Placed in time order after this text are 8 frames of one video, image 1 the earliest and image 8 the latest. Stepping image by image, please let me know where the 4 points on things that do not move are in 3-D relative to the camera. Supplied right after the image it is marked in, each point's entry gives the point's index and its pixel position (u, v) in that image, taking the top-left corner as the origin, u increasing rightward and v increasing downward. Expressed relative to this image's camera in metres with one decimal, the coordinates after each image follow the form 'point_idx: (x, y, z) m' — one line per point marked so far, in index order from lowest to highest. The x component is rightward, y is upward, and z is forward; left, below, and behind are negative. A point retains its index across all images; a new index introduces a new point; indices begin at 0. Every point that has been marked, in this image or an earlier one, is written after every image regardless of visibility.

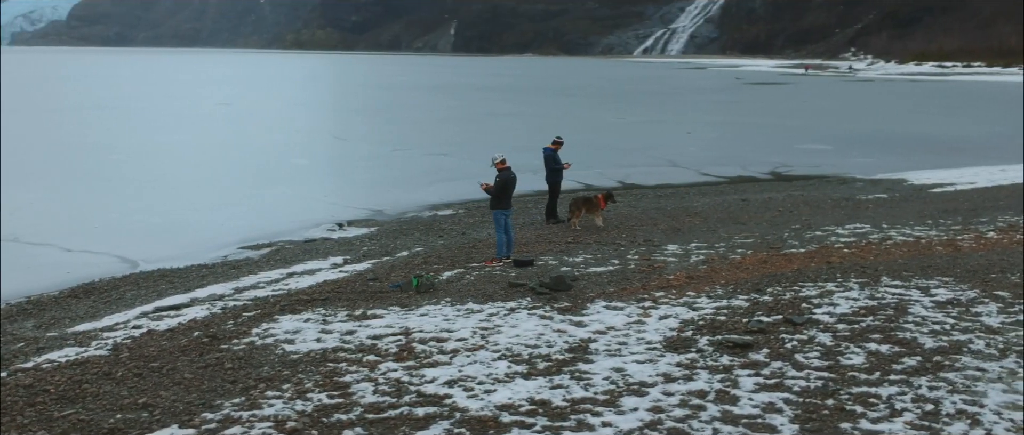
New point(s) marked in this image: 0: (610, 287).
0: (+1.1, -0.8, +11.7) m
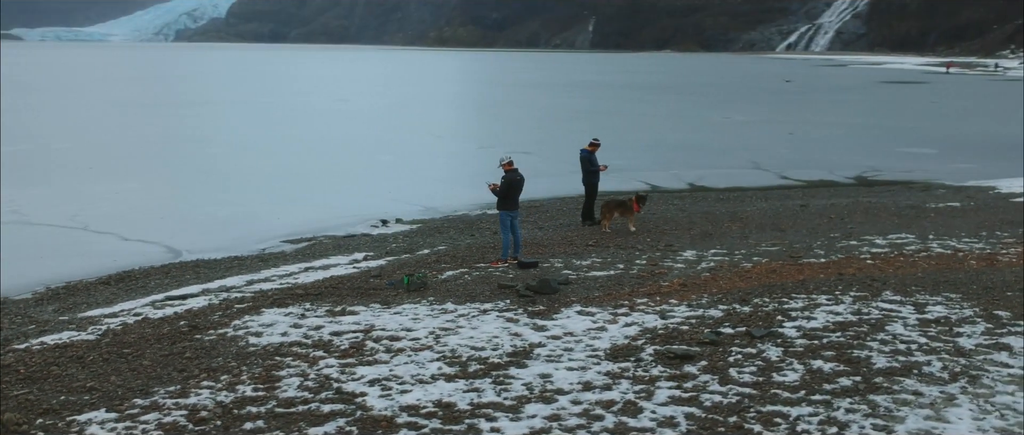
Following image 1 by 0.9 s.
0: (+1.0, -0.9, +11.6) m
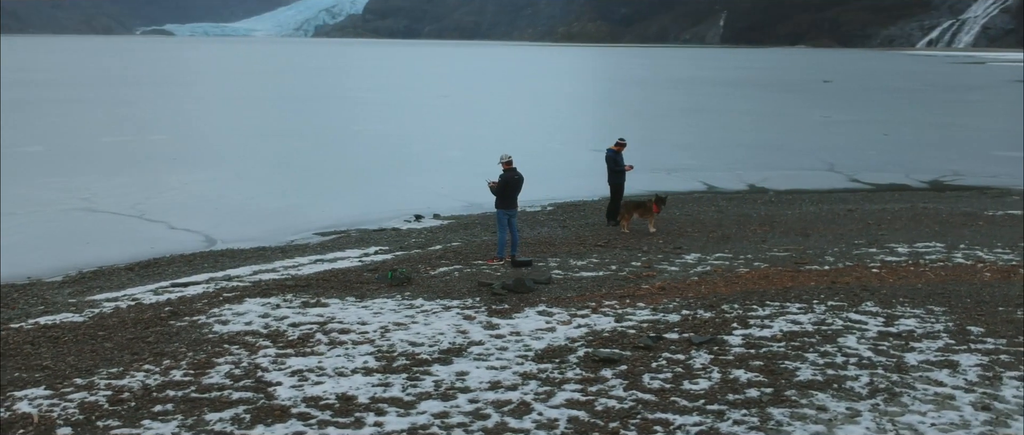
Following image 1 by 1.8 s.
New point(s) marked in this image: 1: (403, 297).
0: (+0.7, -0.9, +11.6) m
1: (-1.3, -0.9, +11.5) m
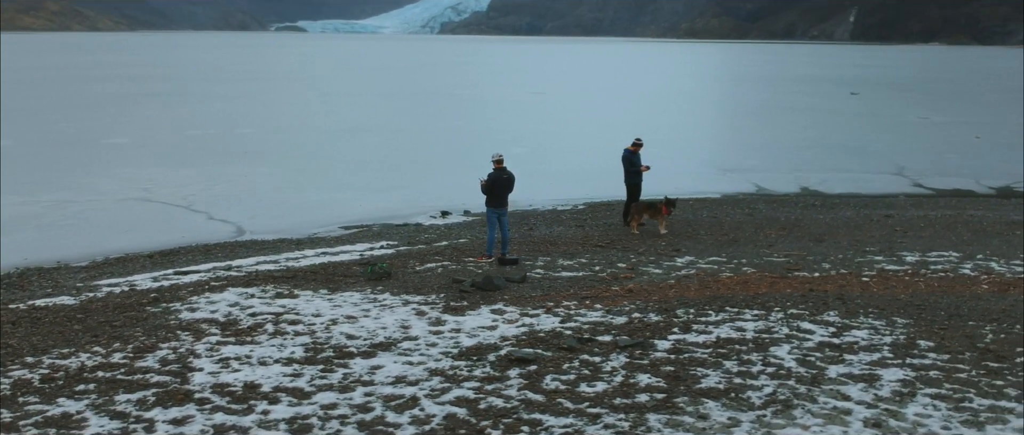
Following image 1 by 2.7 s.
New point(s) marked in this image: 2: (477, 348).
0: (+0.3, -0.9, +11.7) m
1: (-1.6, -0.9, +11.8) m
2: (-0.3, -1.2, +9.4) m
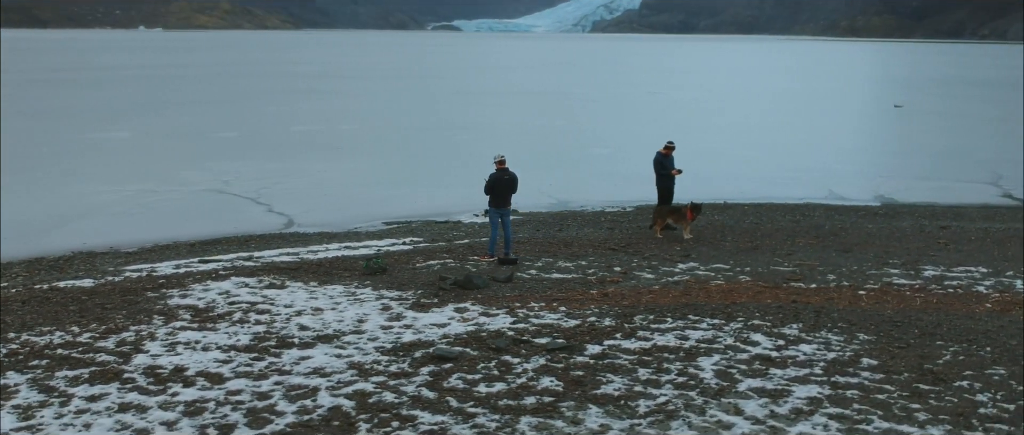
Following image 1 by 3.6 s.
0: (0.0, -0.9, +11.8) m
1: (-1.9, -0.8, +12.2) m
2: (-0.9, -1.2, +9.6) m
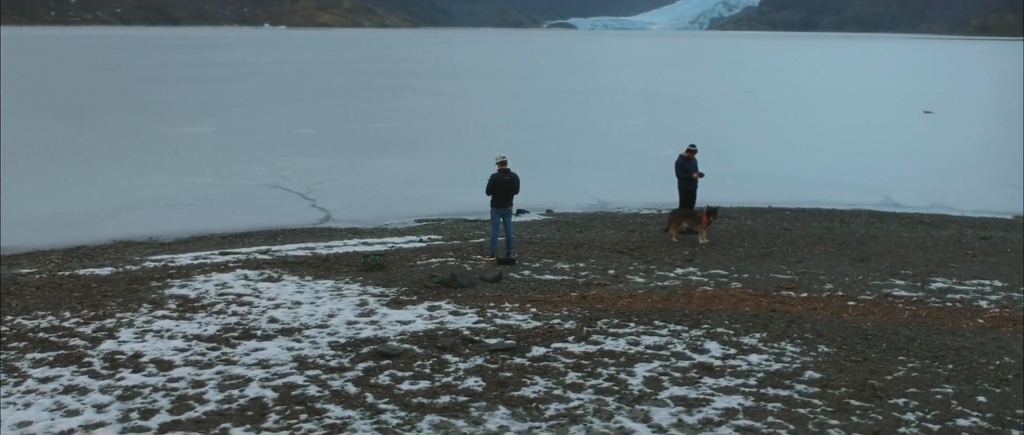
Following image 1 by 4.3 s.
0: (-0.2, -0.9, +12.0) m
1: (-2.1, -0.8, +12.5) m
2: (-1.4, -1.2, +9.9) m
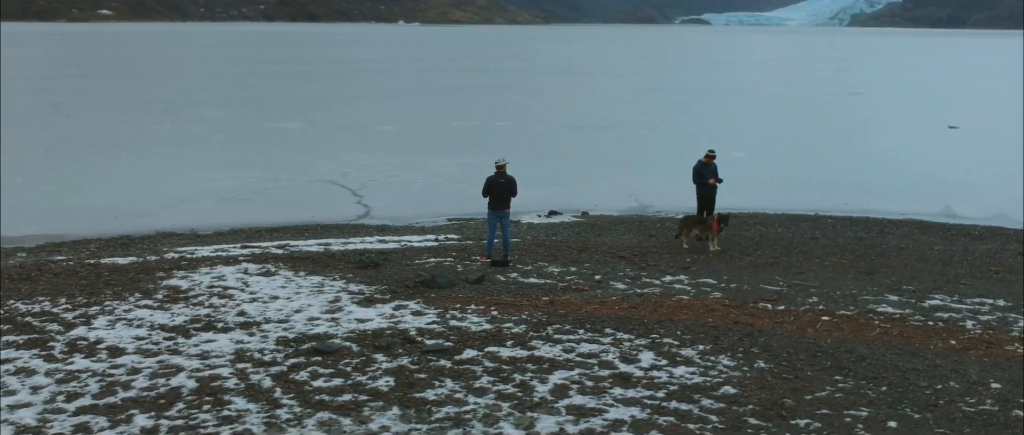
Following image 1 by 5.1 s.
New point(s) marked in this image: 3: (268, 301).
0: (-0.5, -0.9, +12.2) m
1: (-2.3, -0.8, +13.0) m
2: (-2.0, -1.2, +10.2) m
3: (-2.8, -1.0, +11.7) m
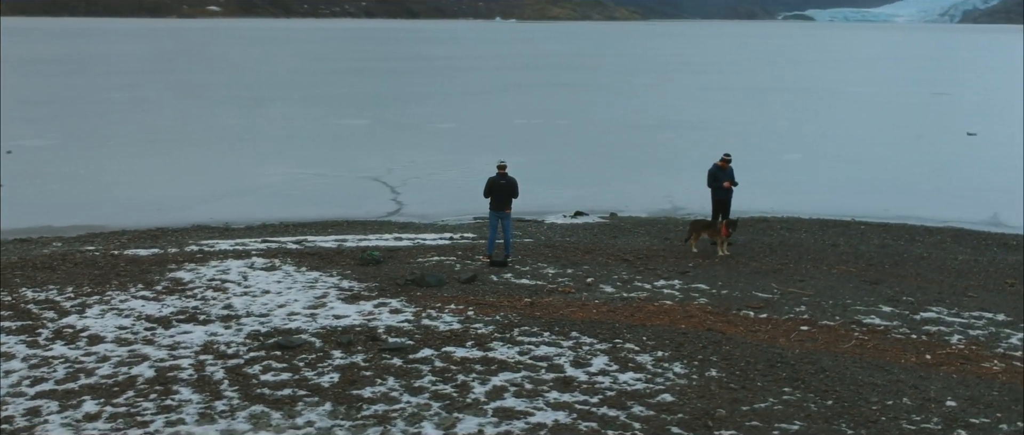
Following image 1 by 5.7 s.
0: (-0.7, -0.9, +12.3) m
1: (-2.4, -0.7, +13.3) m
2: (-2.4, -1.2, +10.6) m
3: (-3.0, -0.9, +12.1) m
